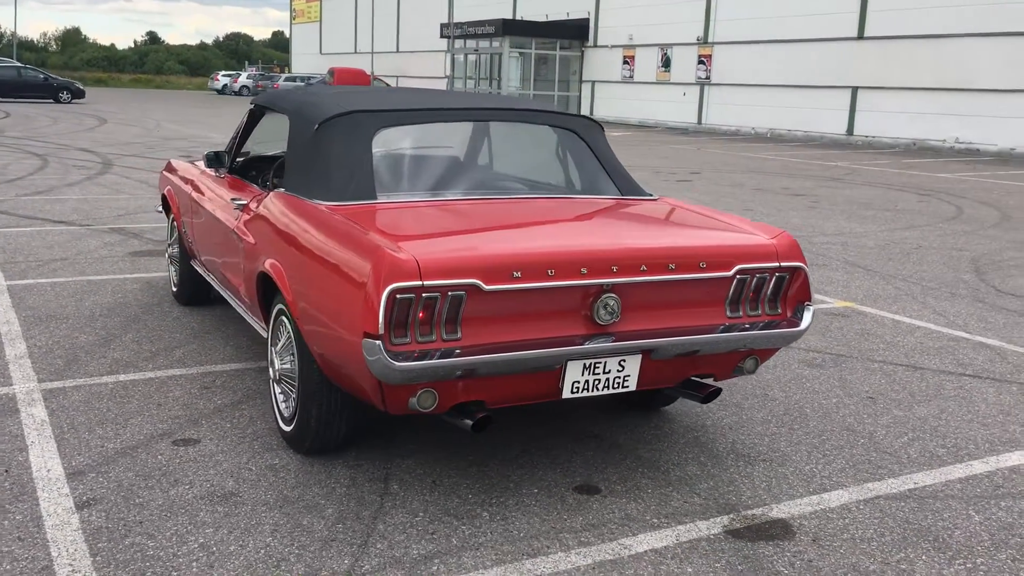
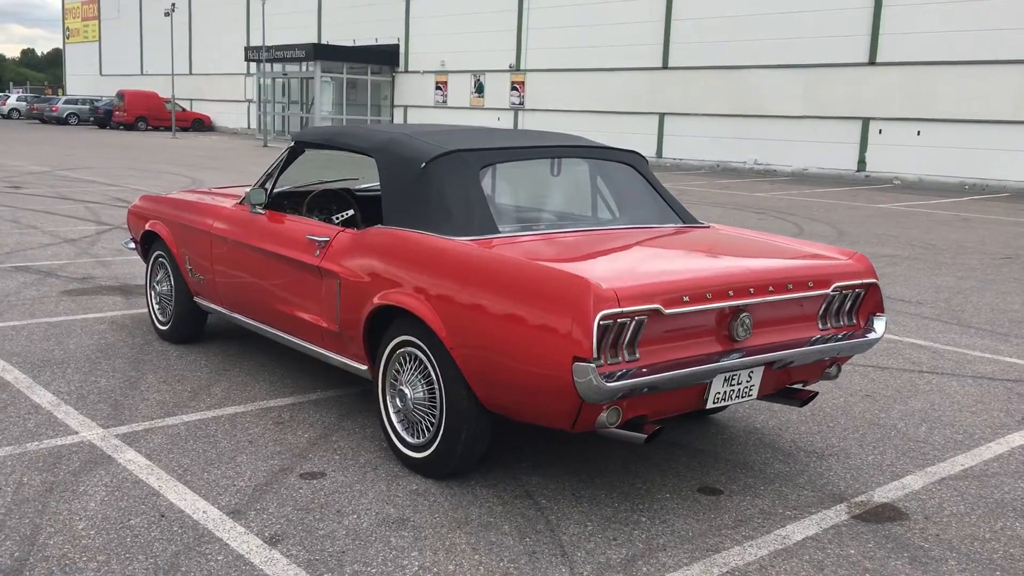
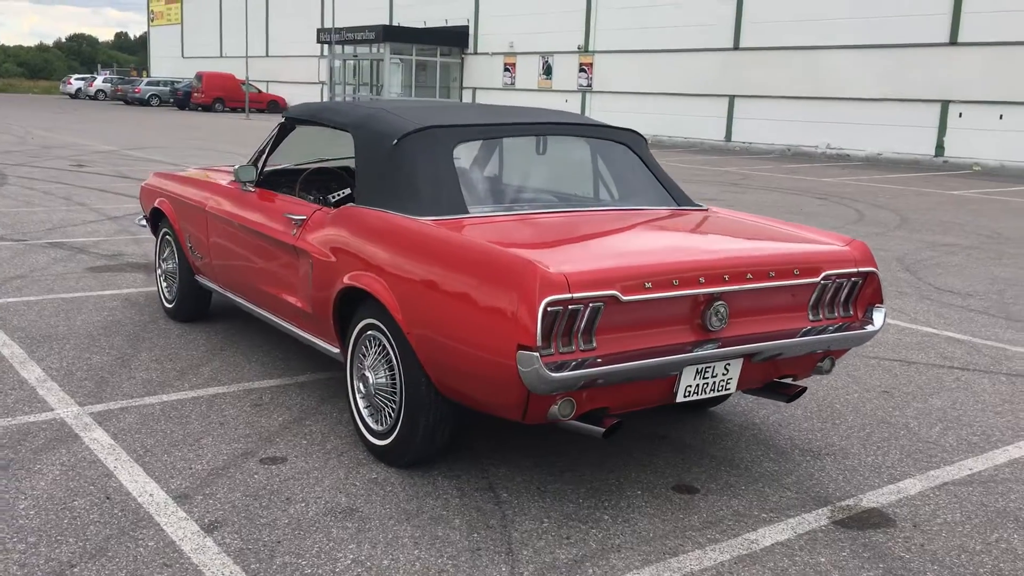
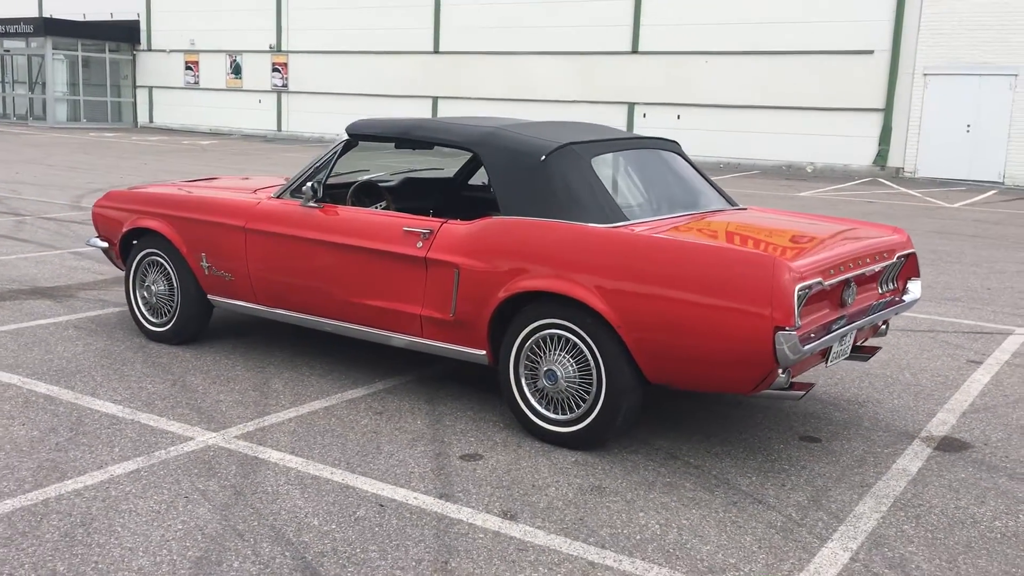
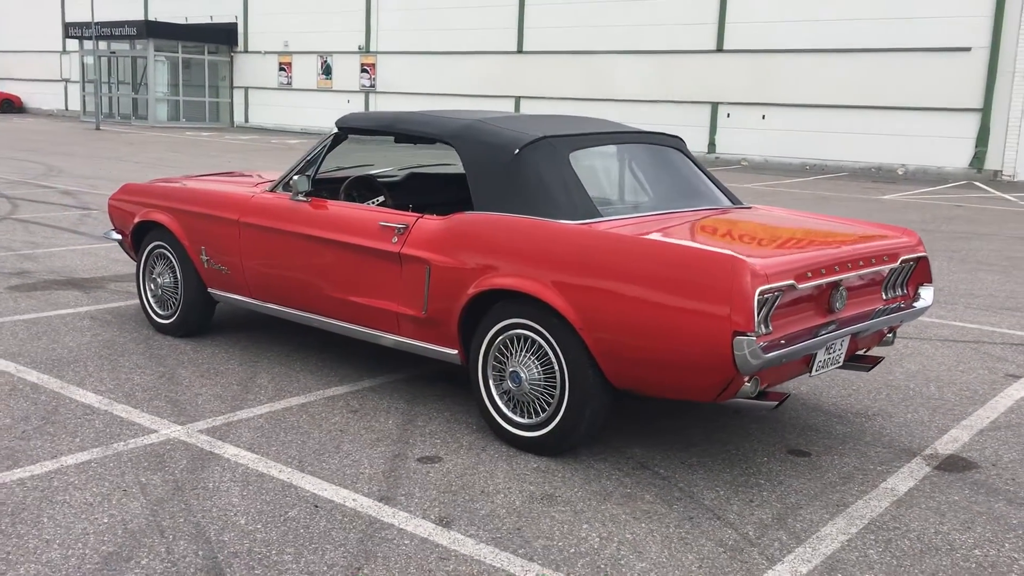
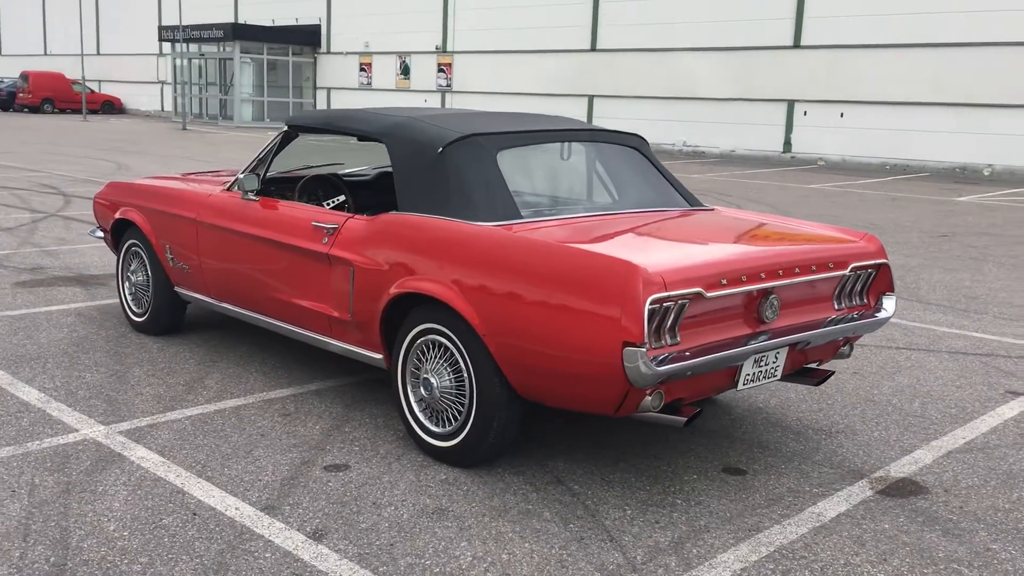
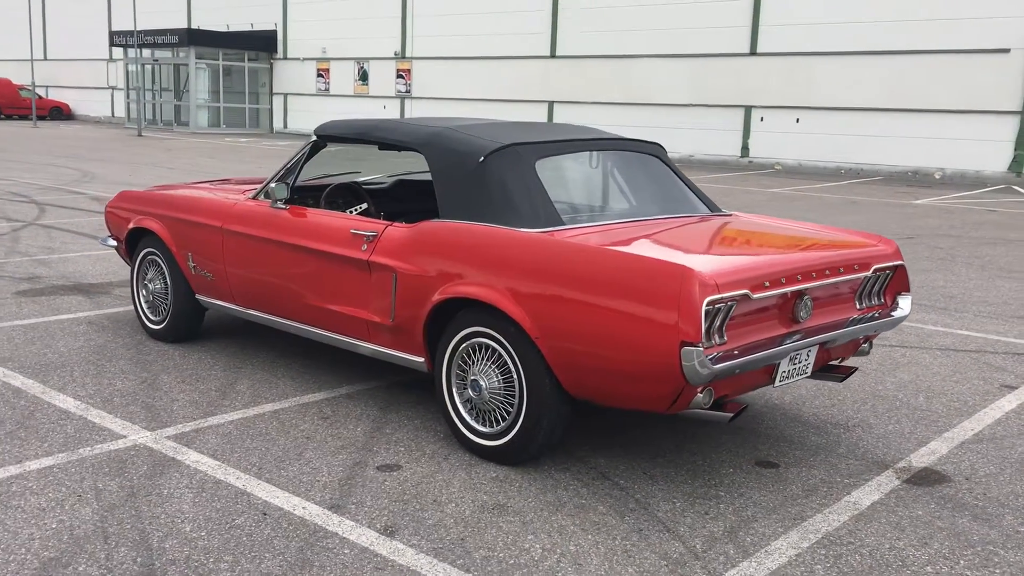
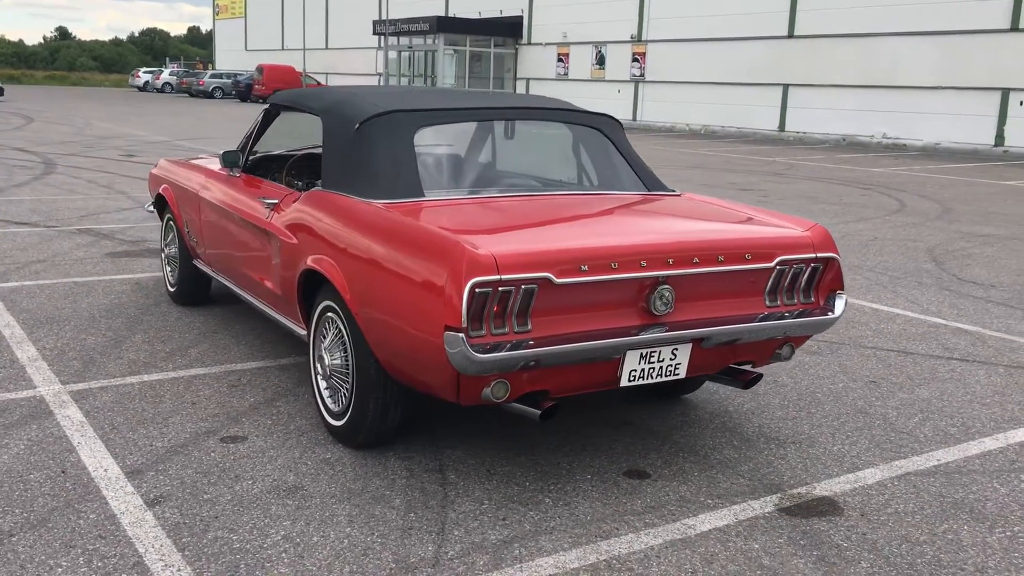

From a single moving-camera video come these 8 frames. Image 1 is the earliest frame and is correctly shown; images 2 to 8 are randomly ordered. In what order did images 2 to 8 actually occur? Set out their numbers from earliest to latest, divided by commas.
8, 3, 2, 6, 7, 5, 4
